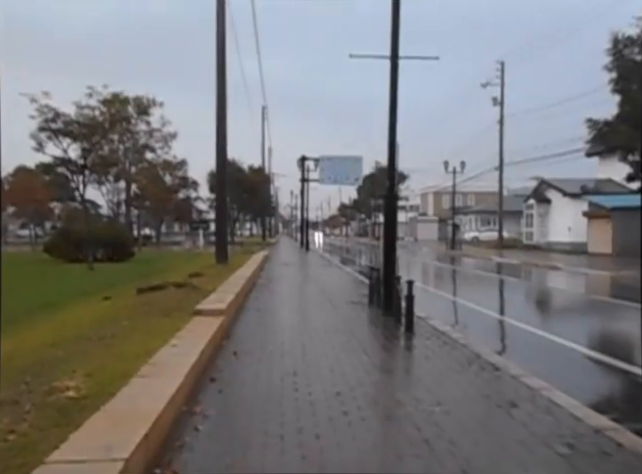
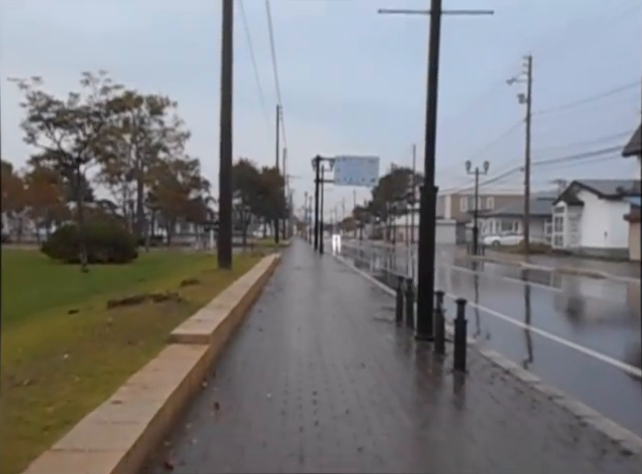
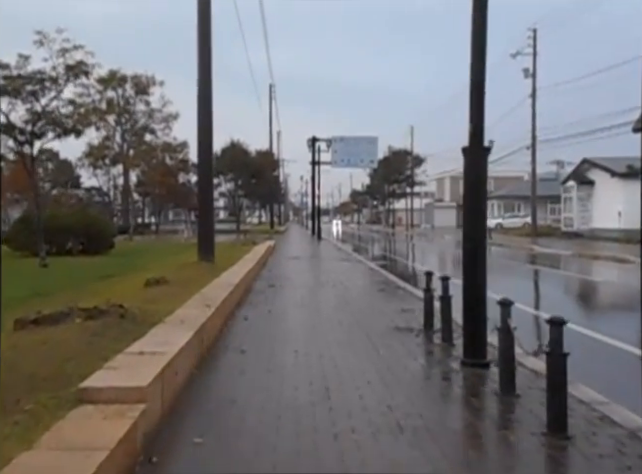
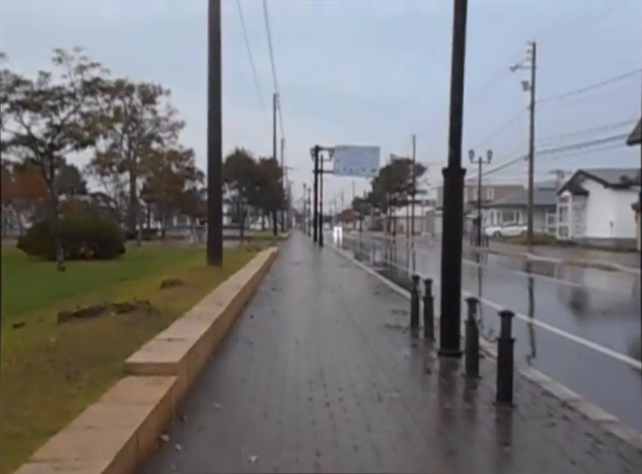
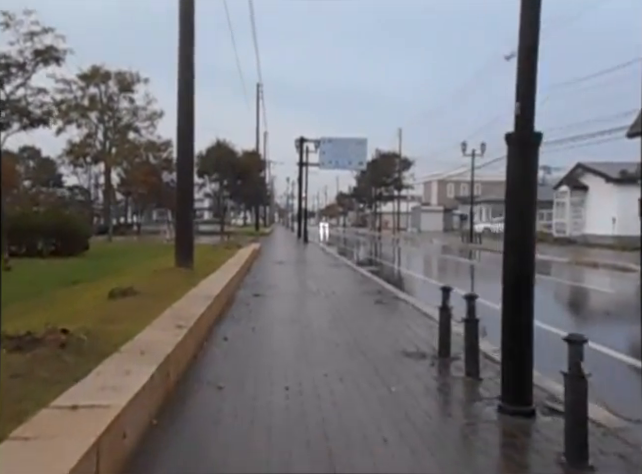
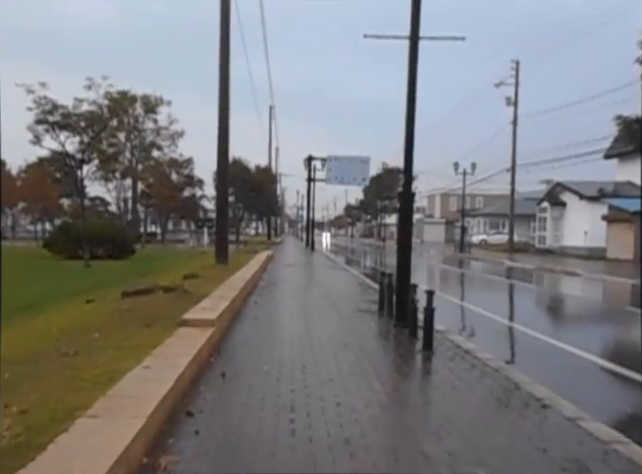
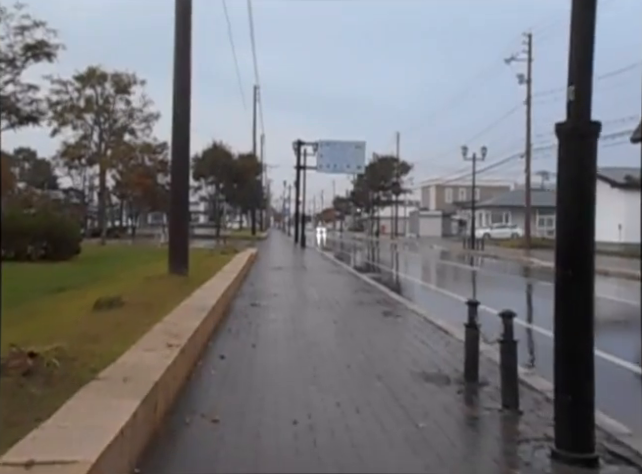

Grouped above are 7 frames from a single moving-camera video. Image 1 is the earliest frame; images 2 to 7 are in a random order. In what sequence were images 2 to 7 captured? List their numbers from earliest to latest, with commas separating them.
6, 2, 4, 3, 5, 7
